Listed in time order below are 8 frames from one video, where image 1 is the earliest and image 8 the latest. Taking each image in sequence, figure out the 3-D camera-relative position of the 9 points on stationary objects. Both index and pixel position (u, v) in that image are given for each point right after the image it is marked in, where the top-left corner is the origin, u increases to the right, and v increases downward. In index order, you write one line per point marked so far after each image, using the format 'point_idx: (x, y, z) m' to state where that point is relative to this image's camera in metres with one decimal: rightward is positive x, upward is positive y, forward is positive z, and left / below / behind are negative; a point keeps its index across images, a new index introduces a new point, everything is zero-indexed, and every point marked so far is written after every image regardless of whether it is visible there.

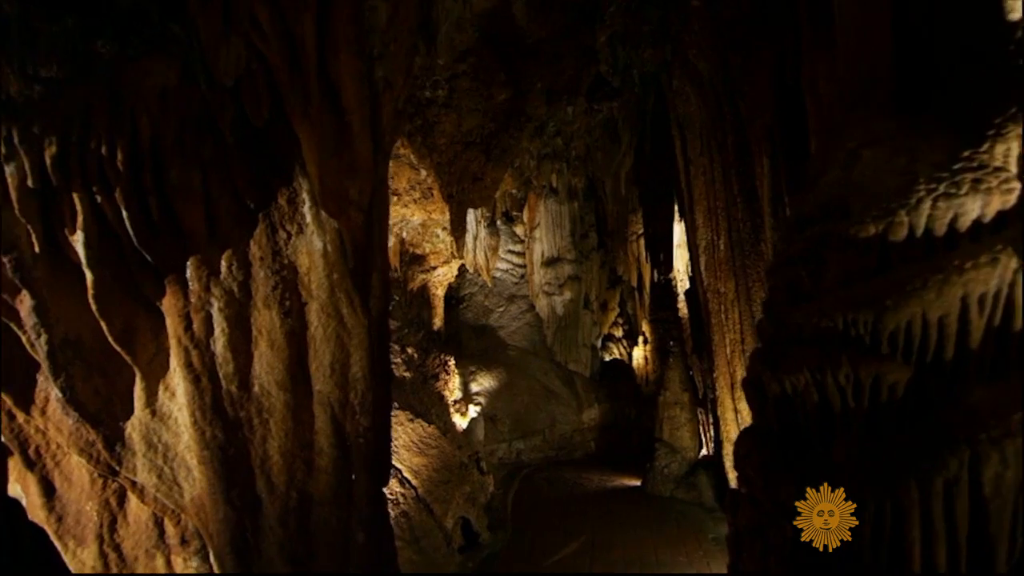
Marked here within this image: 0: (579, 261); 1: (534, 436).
0: (+1.5, +0.6, +13.2) m
1: (+0.5, -3.1, +12.1) m
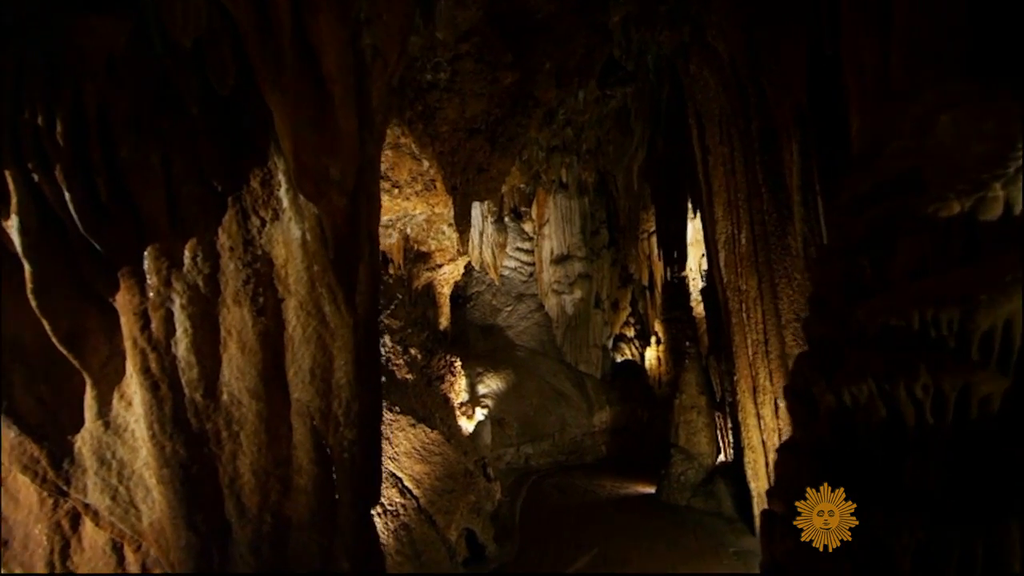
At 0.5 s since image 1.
0: (+1.7, +0.6, +12.8) m
1: (+0.7, -3.1, +11.7) m
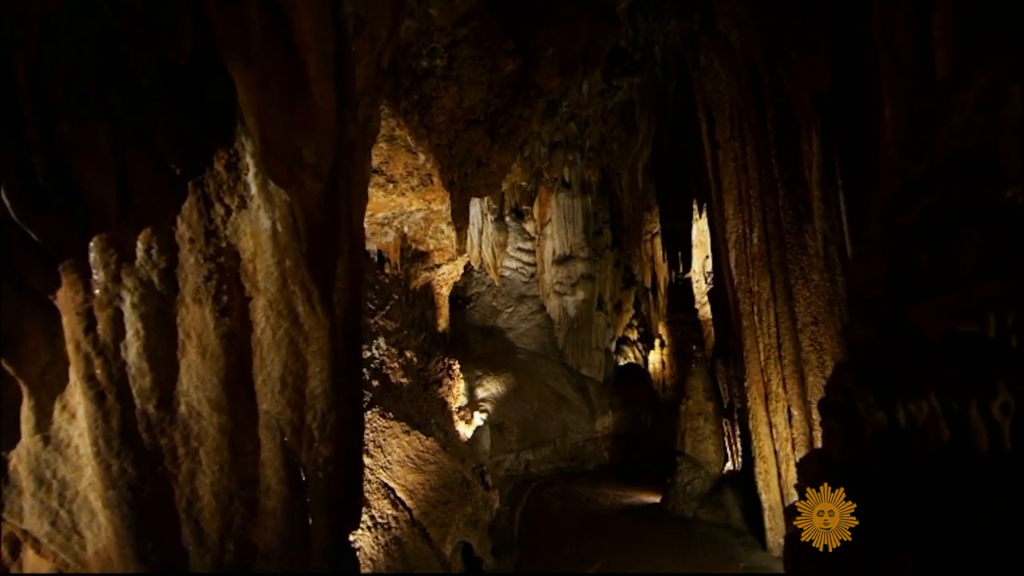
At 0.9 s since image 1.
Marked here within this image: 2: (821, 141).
0: (+1.7, +0.6, +12.4) m
1: (+0.6, -3.1, +11.3) m
2: (+3.1, +1.4, +5.7) m
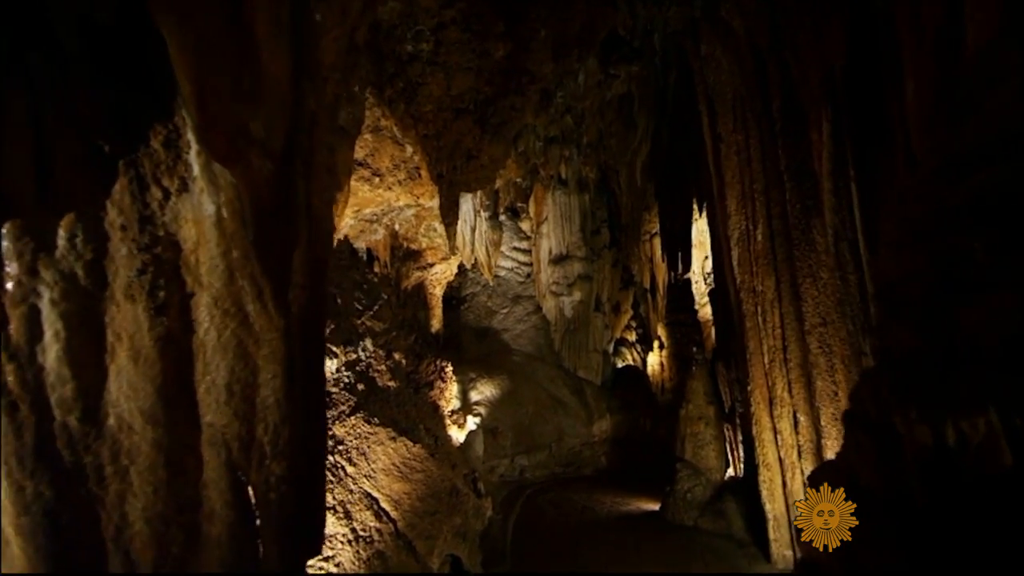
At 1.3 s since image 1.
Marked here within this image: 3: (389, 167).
0: (+1.6, +0.6, +12.1) m
1: (+0.5, -3.1, +10.9) m
2: (+3.0, +1.5, +5.4) m
3: (-1.5, +1.4, +6.8) m
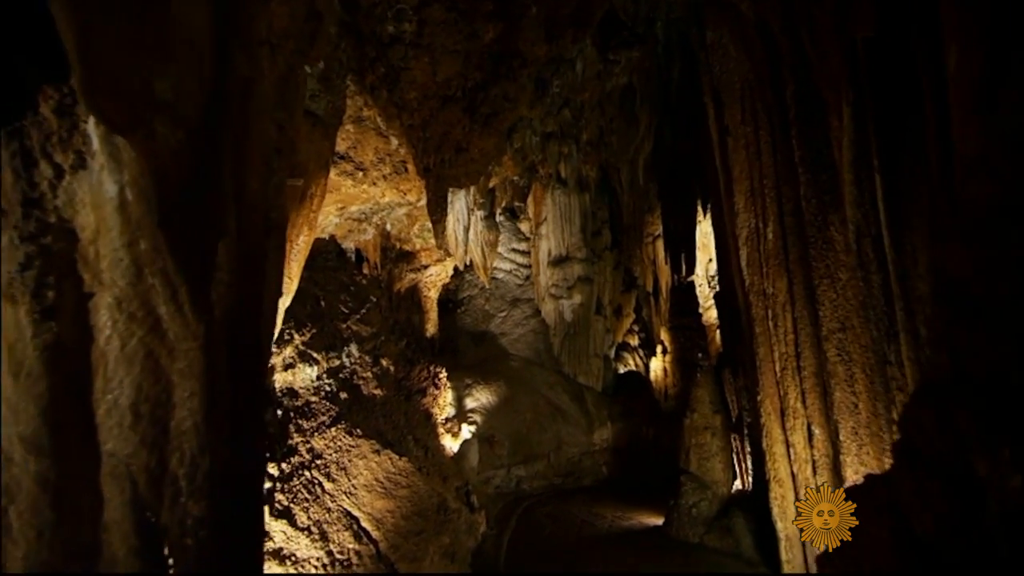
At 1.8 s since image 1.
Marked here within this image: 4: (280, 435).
0: (+1.6, +0.6, +11.6) m
1: (+0.5, -3.2, +10.5) m
2: (+2.9, +1.4, +4.9) m
3: (-1.5, +1.4, +6.3) m
4: (-2.4, -1.5, +6.0) m
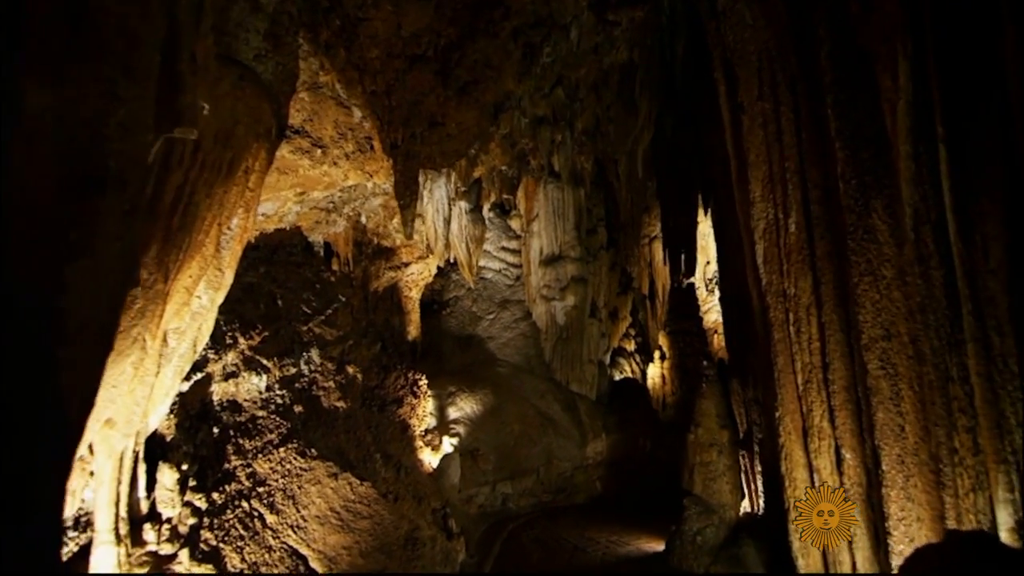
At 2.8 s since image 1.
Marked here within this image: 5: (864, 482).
0: (+1.4, +0.5, +10.7) m
1: (+0.2, -3.2, +9.6) m
2: (+2.8, +1.4, +4.1) m
3: (-1.7, +1.4, +5.4) m
4: (-2.6, -1.5, +5.0) m
5: (+2.9, -1.6, +4.6) m
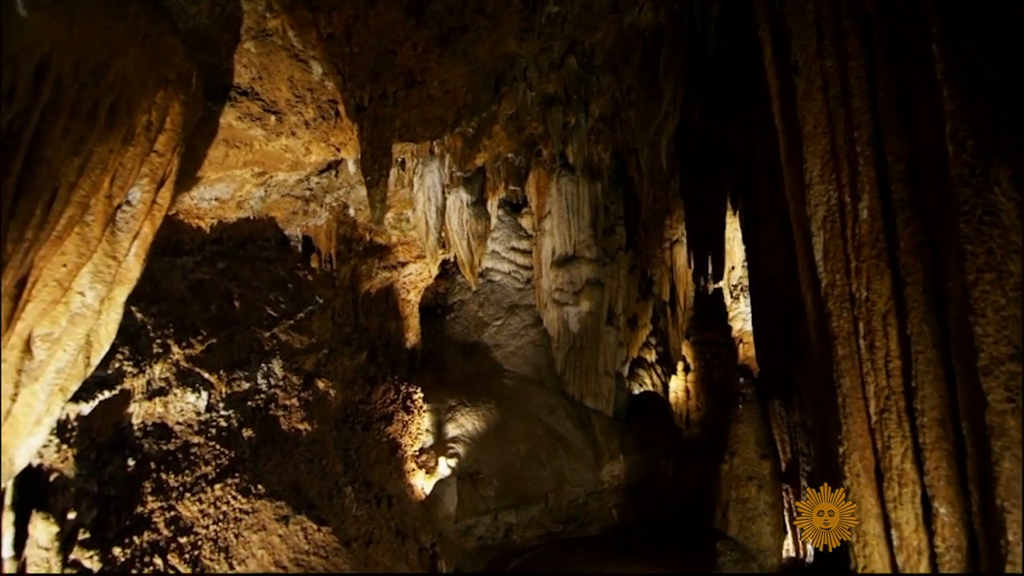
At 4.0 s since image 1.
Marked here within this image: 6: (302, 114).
0: (+1.5, +0.5, +9.6) m
1: (+0.3, -3.2, +8.5) m
2: (+2.7, +1.4, +2.9) m
3: (-1.7, +1.4, +4.4) m
4: (-2.7, -1.5, +4.0) m
5: (+2.8, -1.6, +3.5) m
6: (-1.6, +1.4, +4.5) m
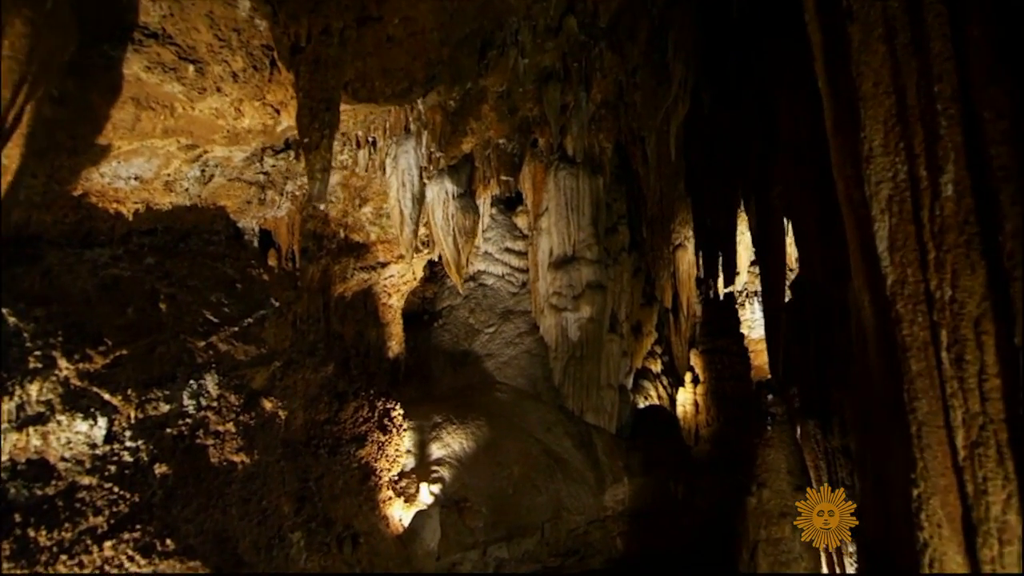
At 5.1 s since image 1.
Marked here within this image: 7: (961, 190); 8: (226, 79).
0: (+1.4, +0.4, +8.7) m
1: (+0.2, -3.2, +7.5) m
2: (+2.6, +1.5, +2.0) m
3: (-1.8, +1.5, +3.5) m
4: (-2.8, -1.4, +3.0) m
5: (+2.7, -1.6, +2.5) m
6: (-1.7, +1.4, +3.5) m
7: (+2.3, +0.6, +2.7) m
8: (-1.8, +1.3, +3.6) m
